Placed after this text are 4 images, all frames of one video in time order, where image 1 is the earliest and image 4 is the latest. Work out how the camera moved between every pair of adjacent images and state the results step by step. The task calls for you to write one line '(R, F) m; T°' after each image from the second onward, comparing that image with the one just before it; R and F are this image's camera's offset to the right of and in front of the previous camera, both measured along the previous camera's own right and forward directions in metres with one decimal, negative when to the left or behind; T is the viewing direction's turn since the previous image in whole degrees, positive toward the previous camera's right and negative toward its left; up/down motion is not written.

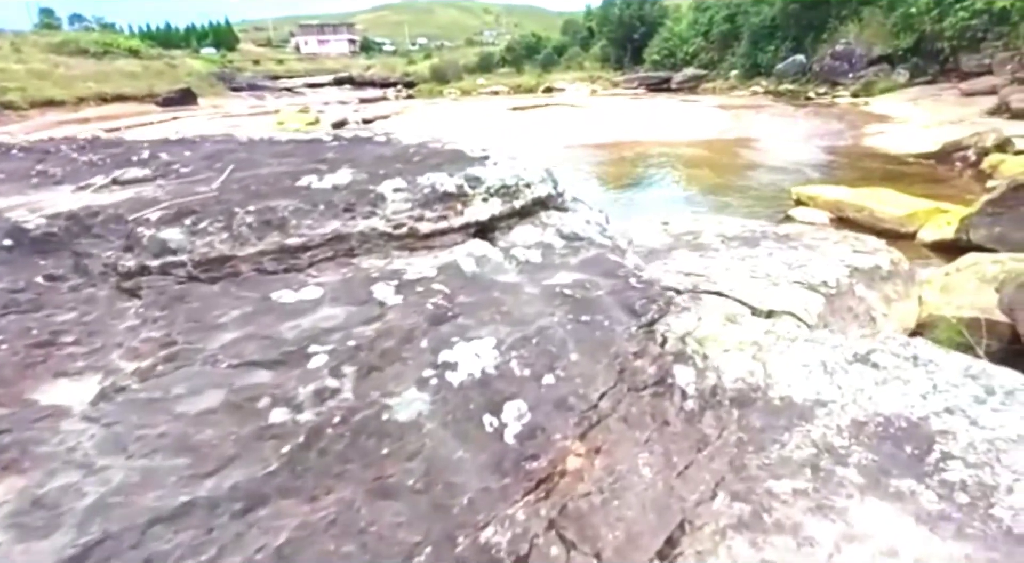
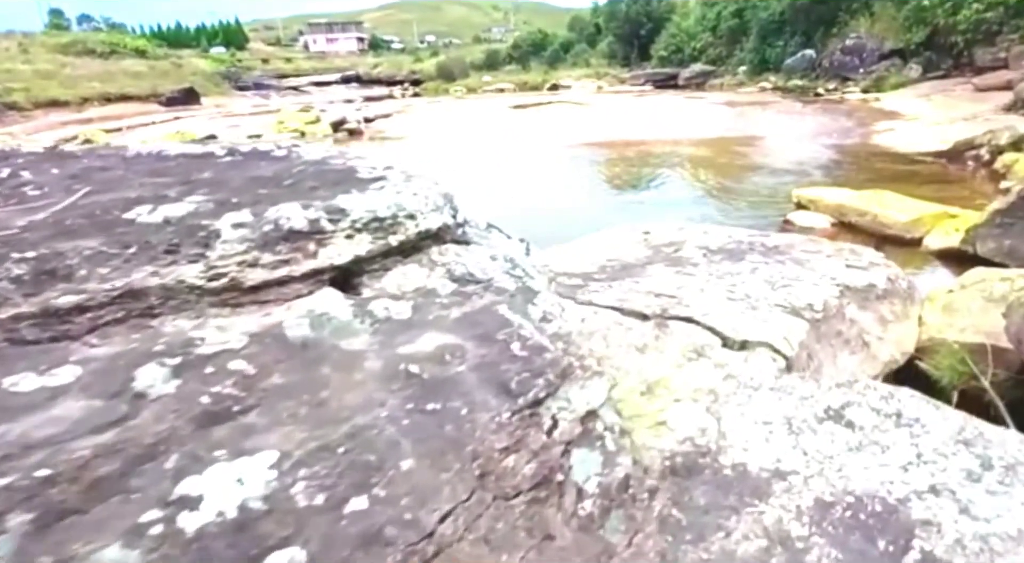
(+0.6, +0.6) m; -1°
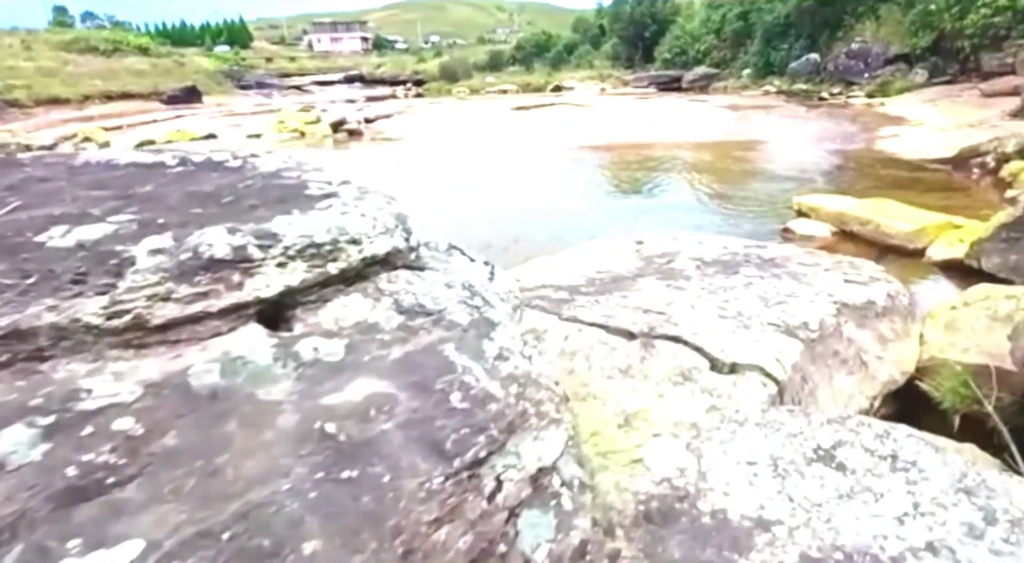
(+0.2, +0.3) m; 0°
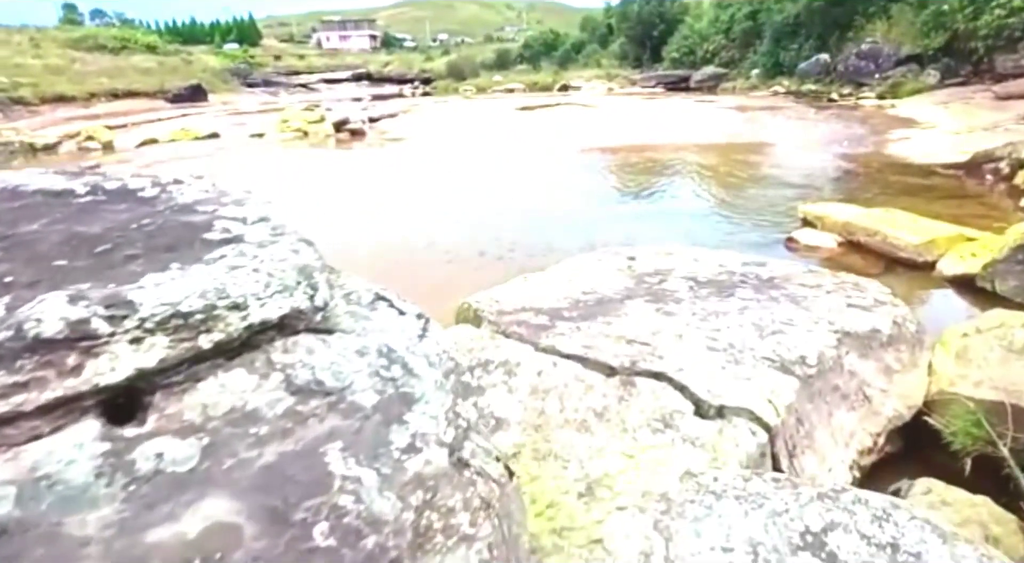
(+0.3, +0.4) m; -1°
